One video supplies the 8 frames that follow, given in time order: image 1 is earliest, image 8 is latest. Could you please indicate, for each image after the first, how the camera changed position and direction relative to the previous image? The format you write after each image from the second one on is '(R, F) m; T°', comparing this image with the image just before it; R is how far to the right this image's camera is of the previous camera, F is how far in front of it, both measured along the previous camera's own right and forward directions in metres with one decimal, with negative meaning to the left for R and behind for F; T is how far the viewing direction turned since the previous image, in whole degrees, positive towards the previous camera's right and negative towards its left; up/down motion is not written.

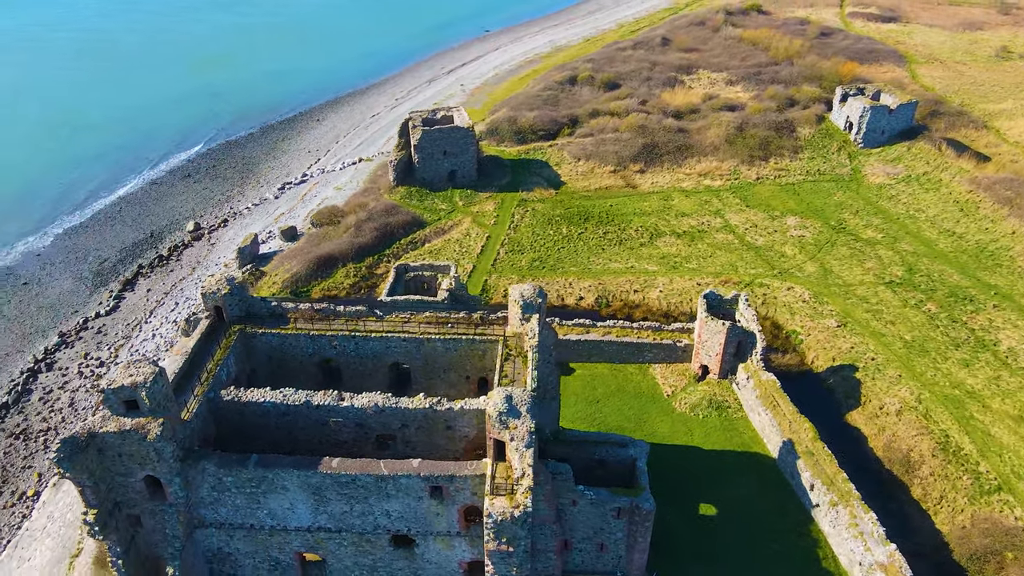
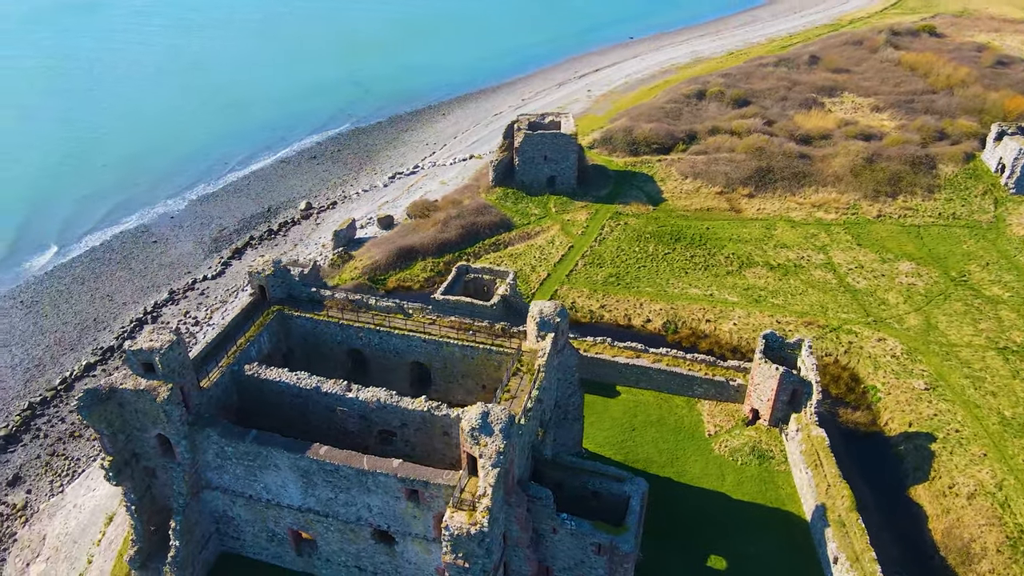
(+3.4, +0.5) m; -11°
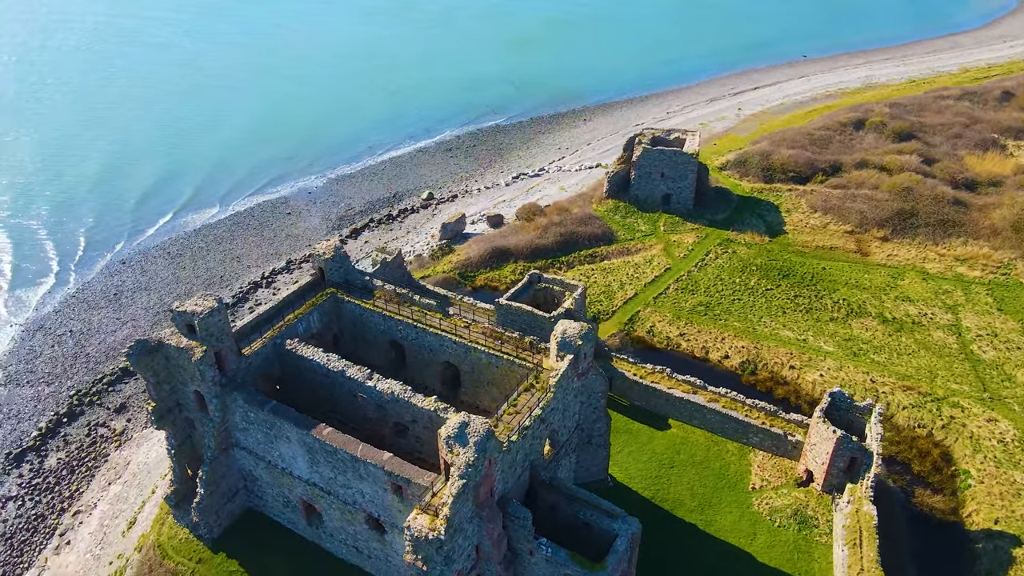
(+3.7, +0.4) m; -12°
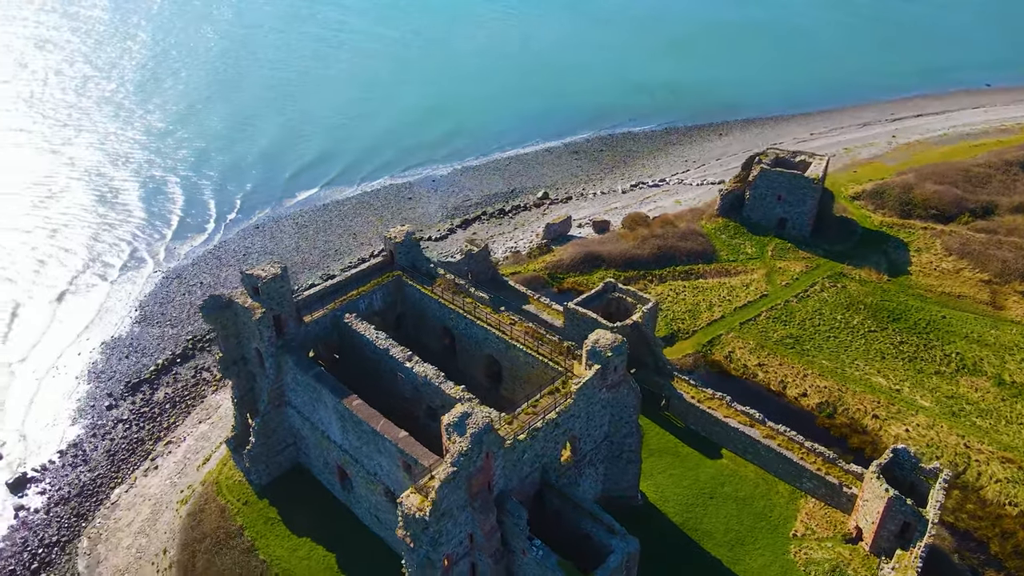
(+3.1, 0.0) m; -11°
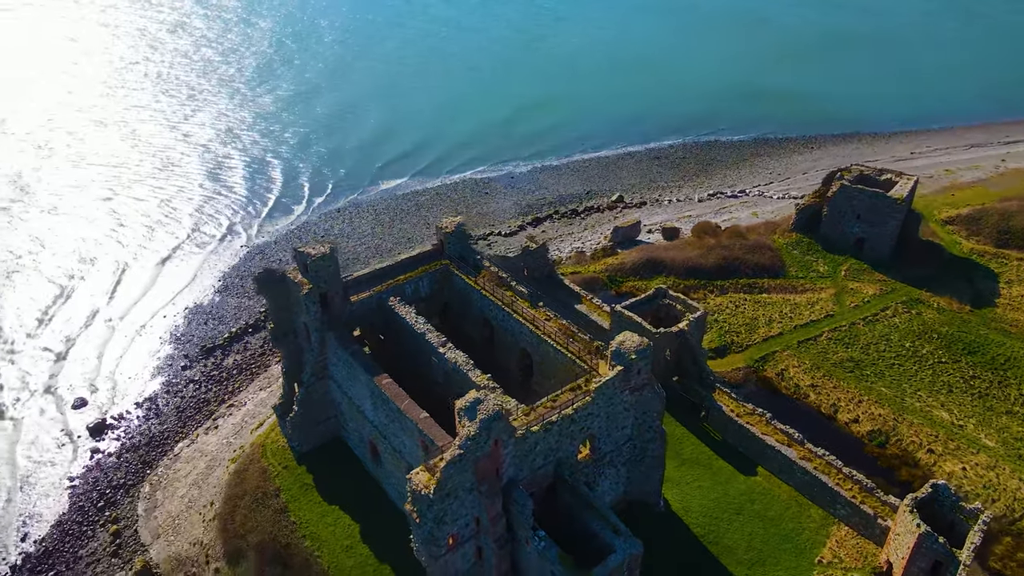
(+1.8, -0.3) m; -7°
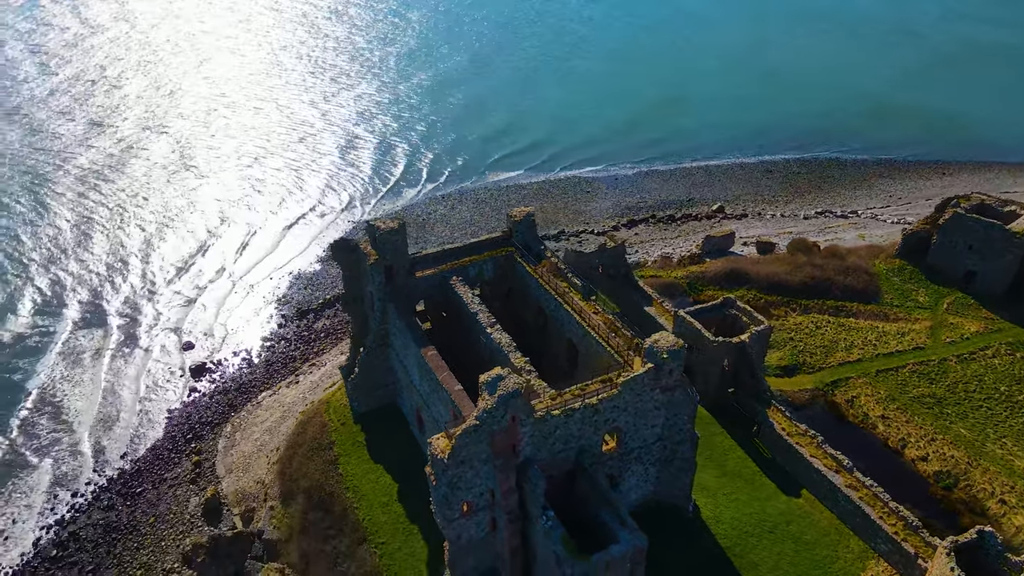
(+2.4, -0.6) m; -9°
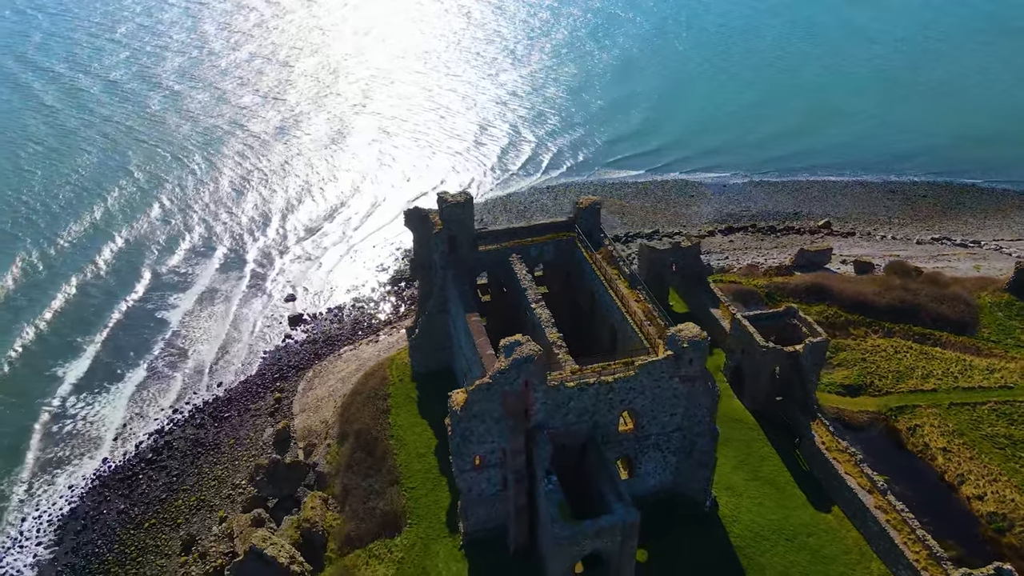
(+3.0, -1.1) m; -10°
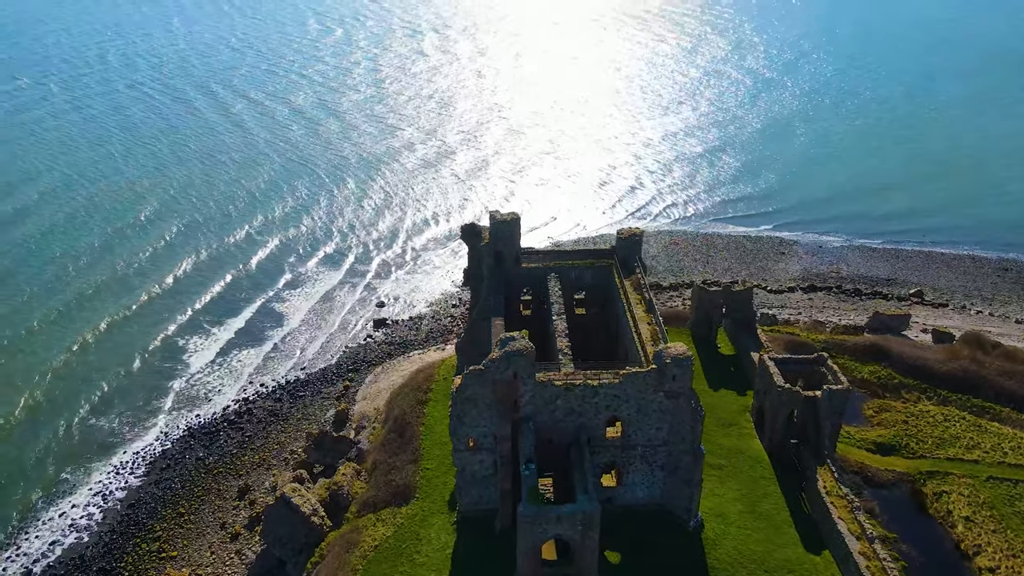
(+4.5, -2.3) m; -11°
